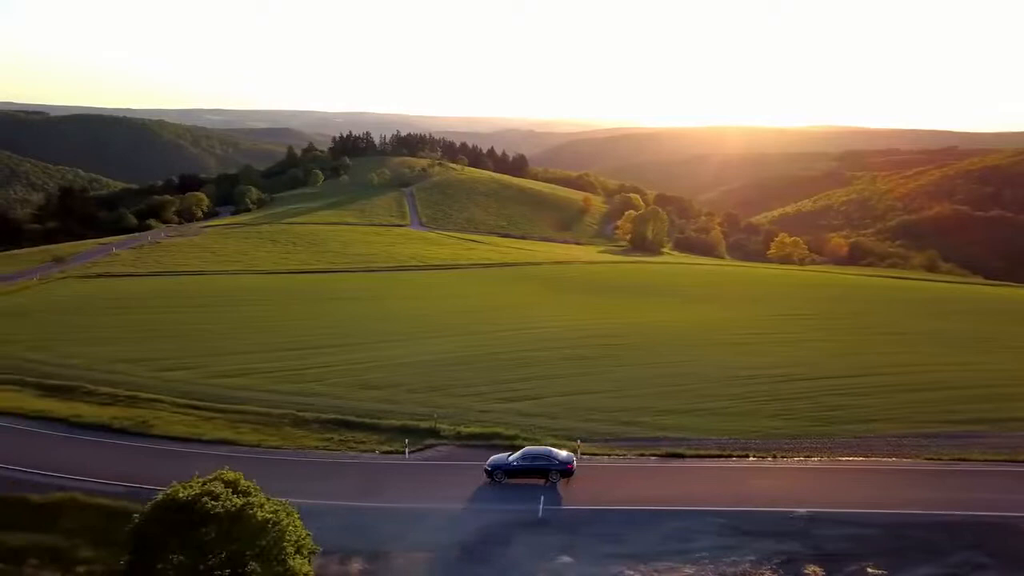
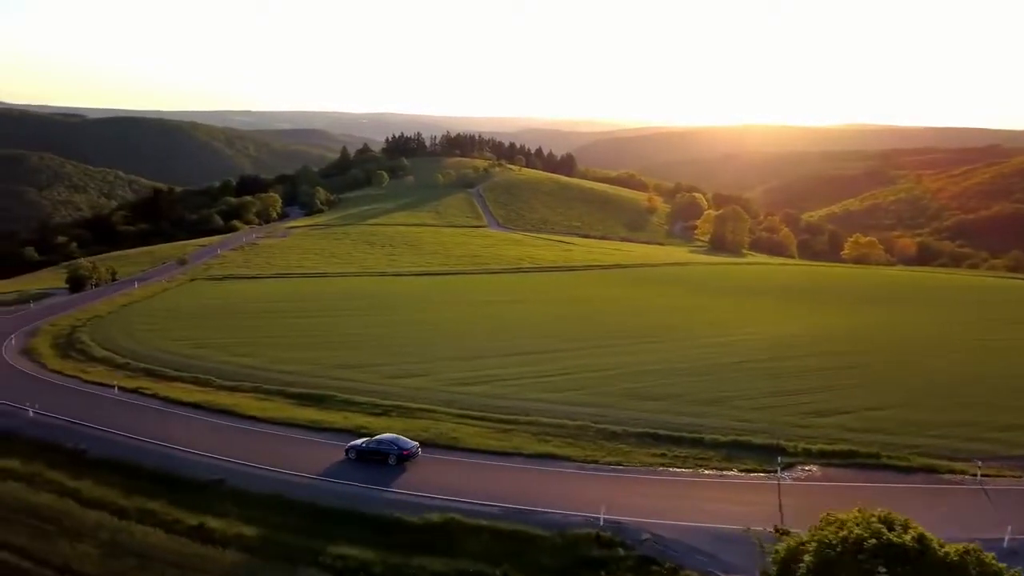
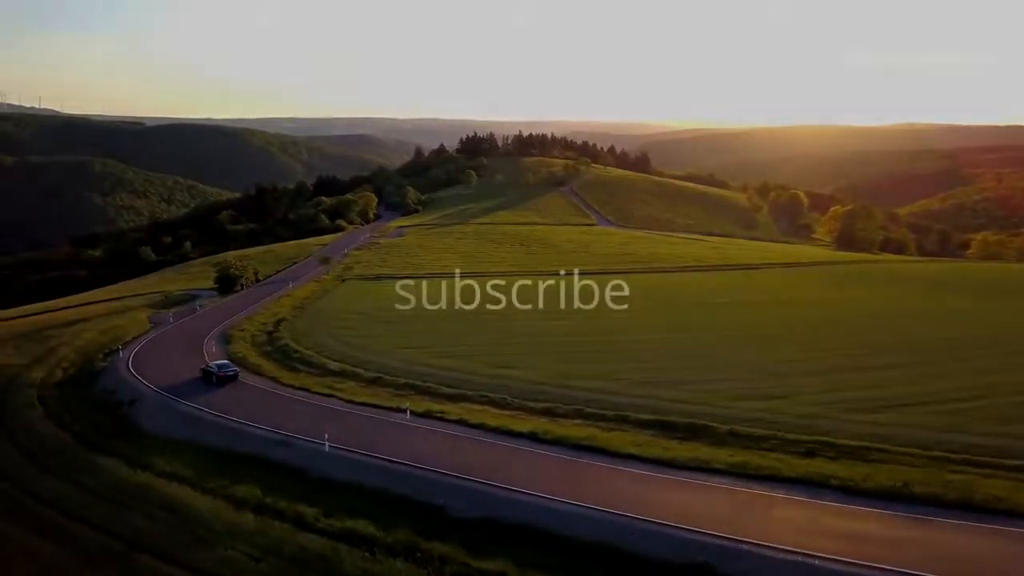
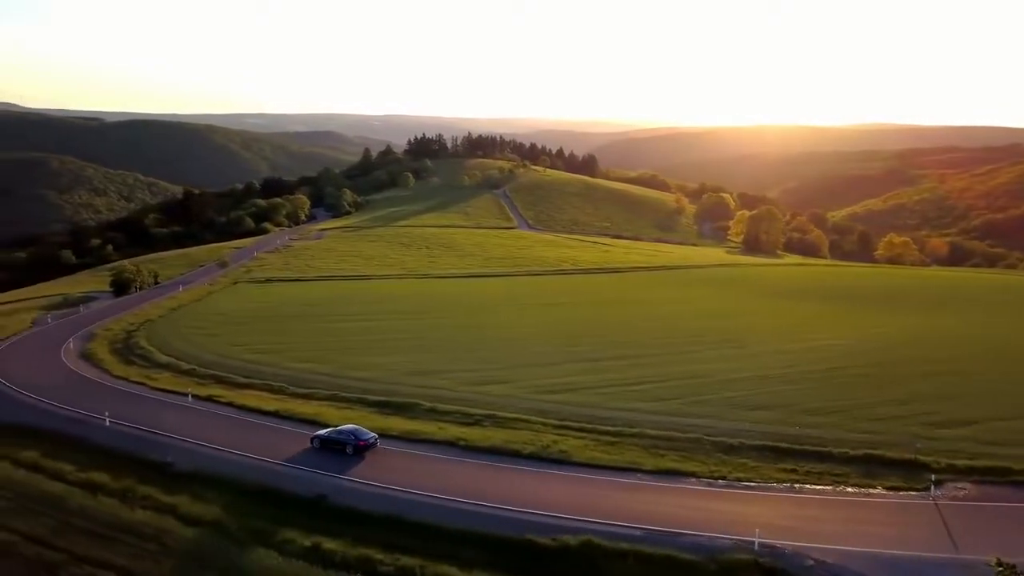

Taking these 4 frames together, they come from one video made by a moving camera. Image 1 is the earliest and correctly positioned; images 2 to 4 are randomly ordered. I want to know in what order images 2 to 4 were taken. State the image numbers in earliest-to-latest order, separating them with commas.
2, 4, 3
